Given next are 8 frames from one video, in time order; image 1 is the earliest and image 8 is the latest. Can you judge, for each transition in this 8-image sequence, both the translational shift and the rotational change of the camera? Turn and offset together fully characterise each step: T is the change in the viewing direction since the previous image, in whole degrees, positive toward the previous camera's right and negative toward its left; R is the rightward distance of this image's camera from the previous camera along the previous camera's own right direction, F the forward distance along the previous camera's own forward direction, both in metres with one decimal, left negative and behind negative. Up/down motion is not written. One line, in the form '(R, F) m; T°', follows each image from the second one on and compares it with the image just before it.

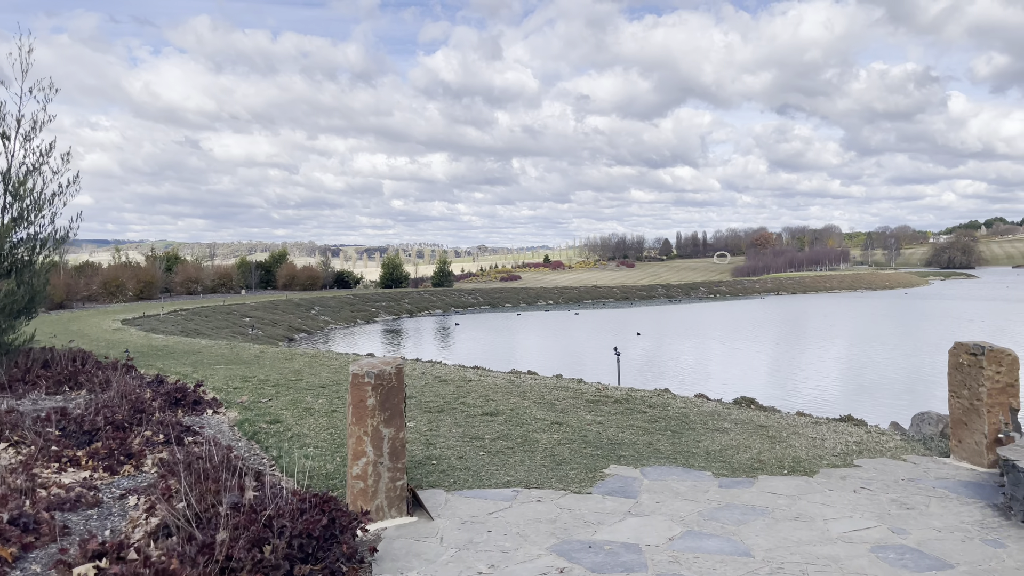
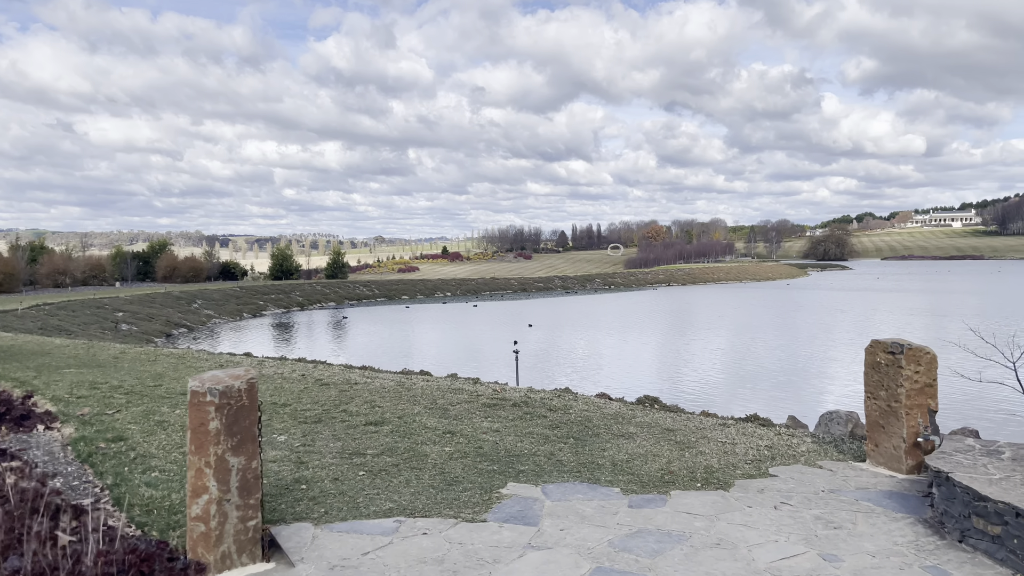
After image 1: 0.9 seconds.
(+0.1, +0.7) m; +7°
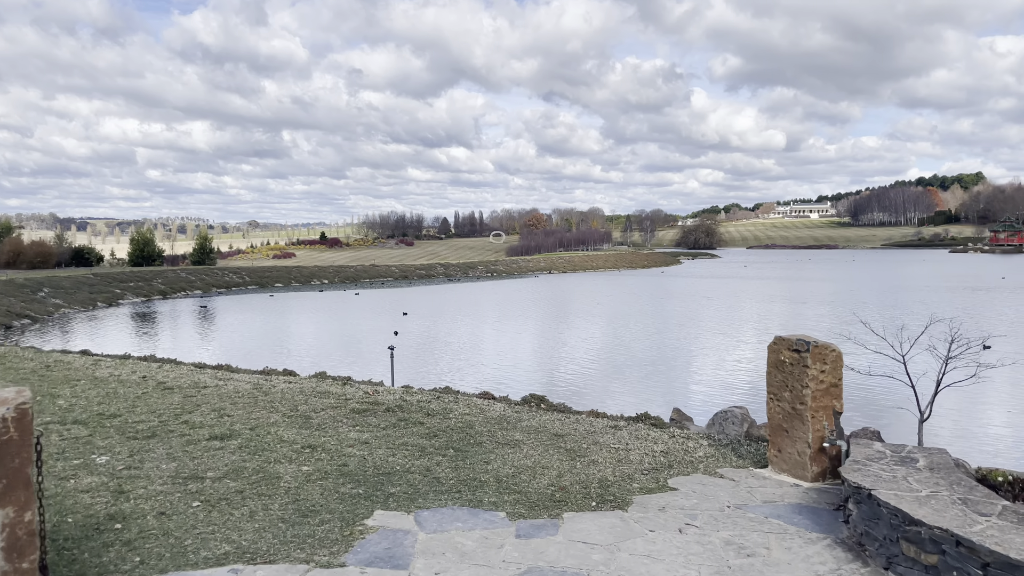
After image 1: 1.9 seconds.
(+0.1, +0.7) m; +8°
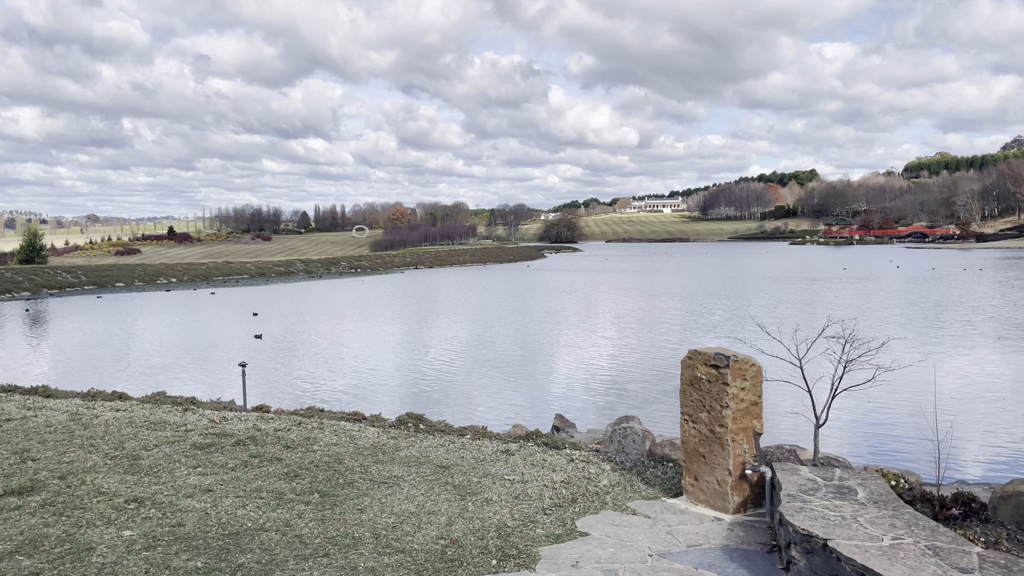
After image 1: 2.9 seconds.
(-0.1, +0.8) m; +10°
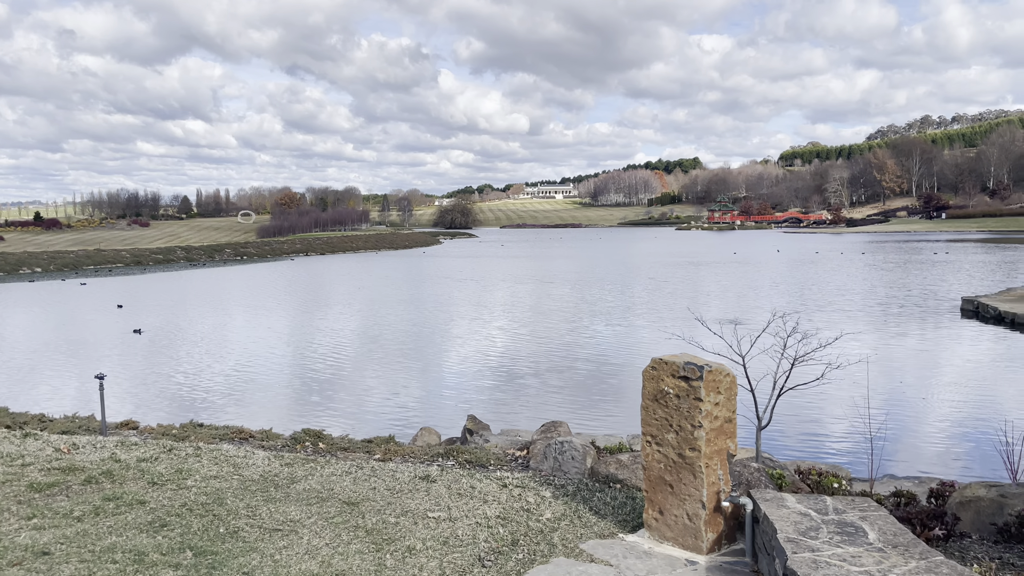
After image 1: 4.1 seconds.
(-0.2, +0.9) m; +8°
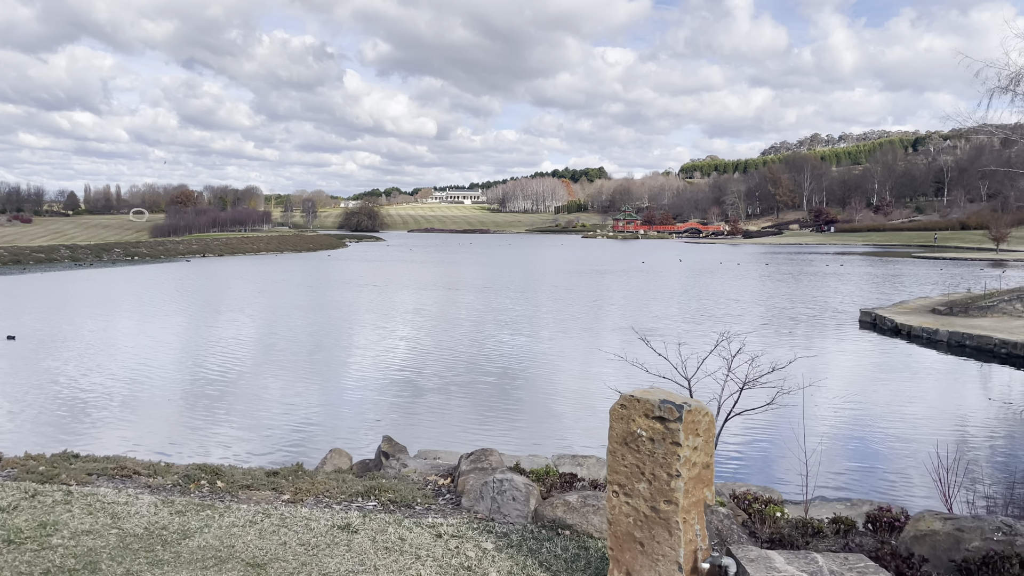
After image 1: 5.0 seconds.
(-0.2, +0.6) m; +7°
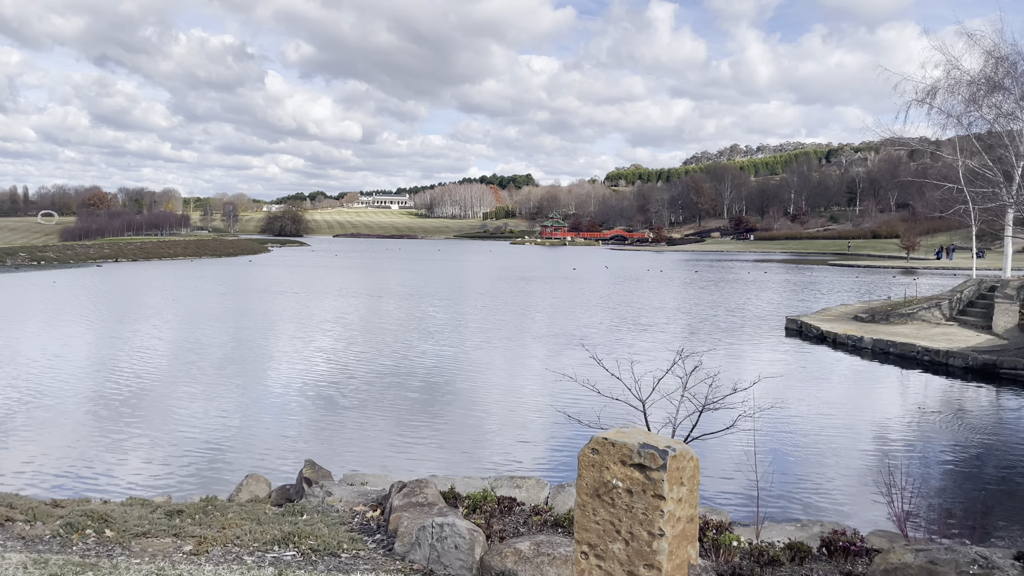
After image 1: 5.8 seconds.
(-0.1, +0.6) m; +5°
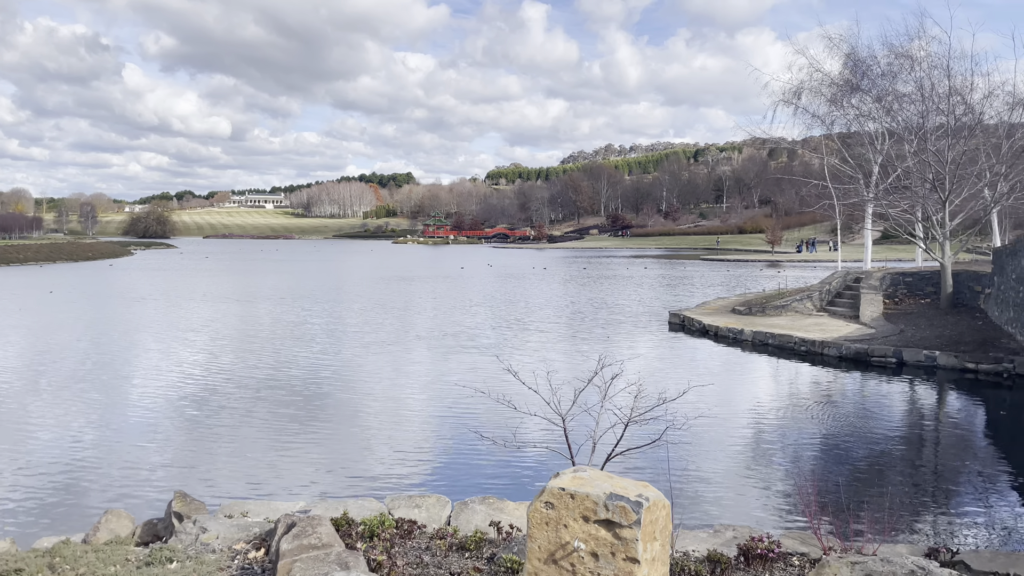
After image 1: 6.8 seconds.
(-0.1, +0.6) m; +8°
